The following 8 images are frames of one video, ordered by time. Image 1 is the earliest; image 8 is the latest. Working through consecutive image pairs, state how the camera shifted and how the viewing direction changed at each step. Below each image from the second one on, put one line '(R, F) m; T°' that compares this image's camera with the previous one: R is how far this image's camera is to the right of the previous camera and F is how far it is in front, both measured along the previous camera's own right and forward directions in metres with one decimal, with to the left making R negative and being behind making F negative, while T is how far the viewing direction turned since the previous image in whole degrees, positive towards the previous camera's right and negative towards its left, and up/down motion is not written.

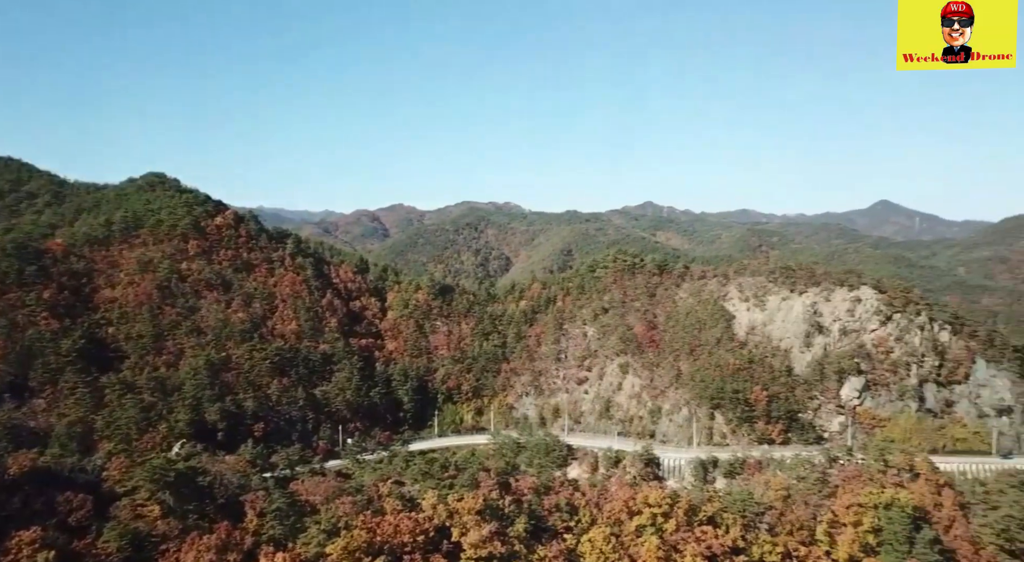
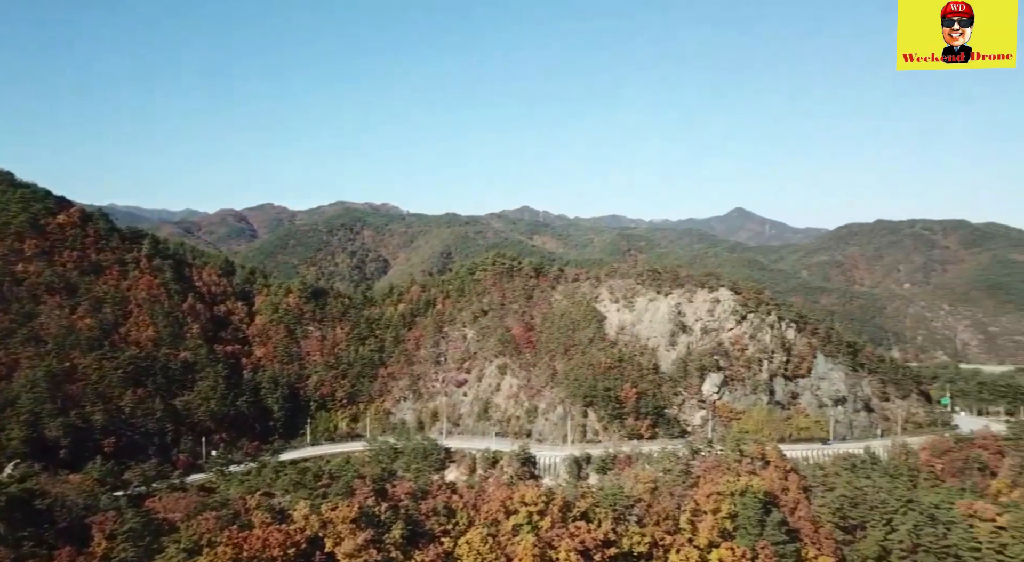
(+1.5, -0.1) m; +9°
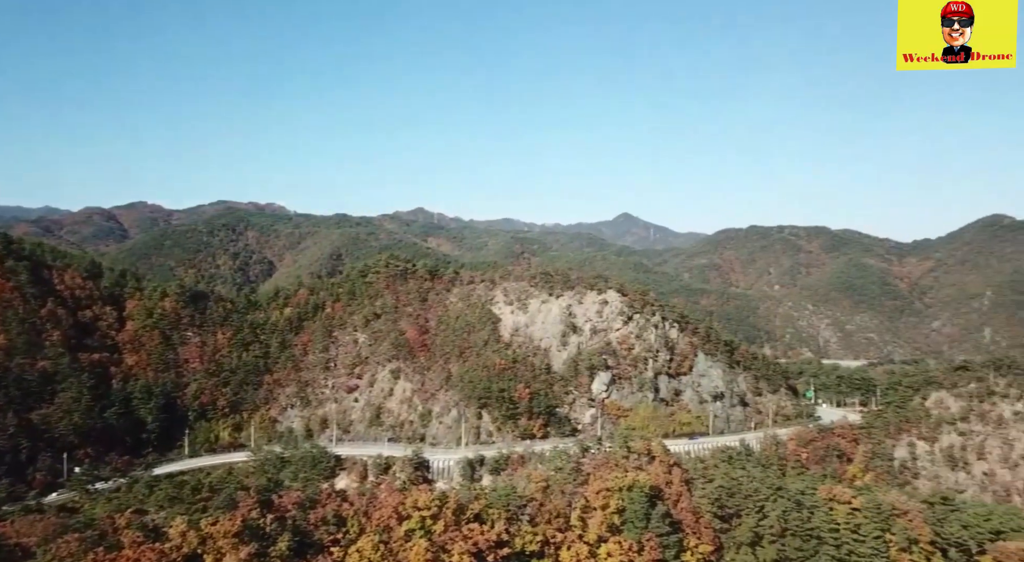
(+1.3, -0.1) m; +8°
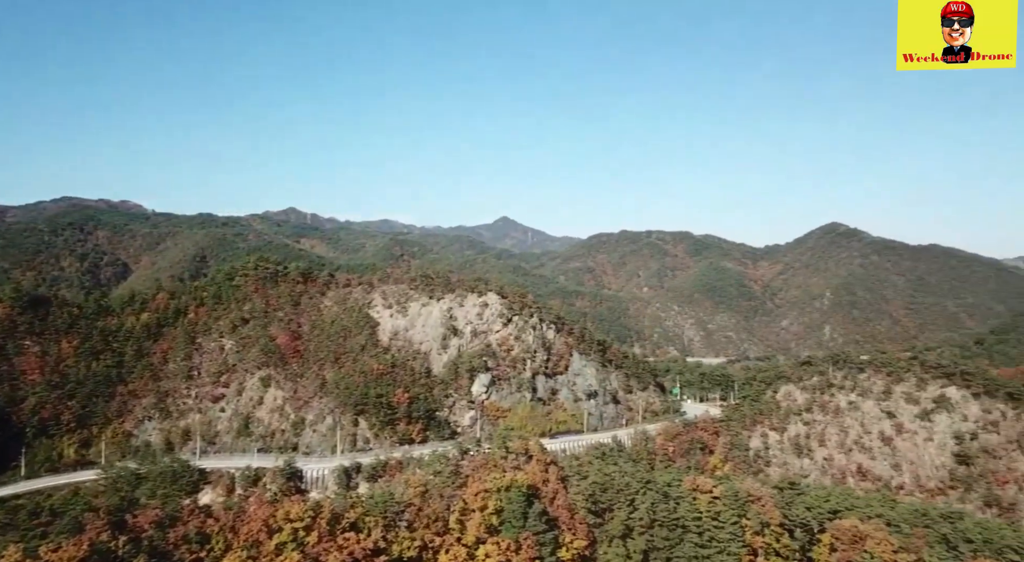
(+1.5, -0.1) m; +9°
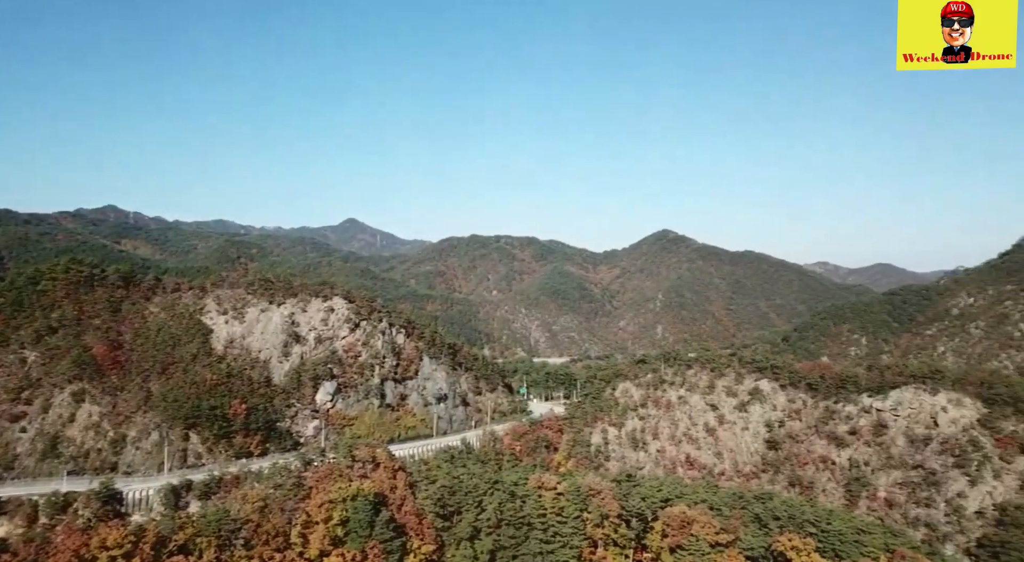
(+1.9, -0.2) m; +11°
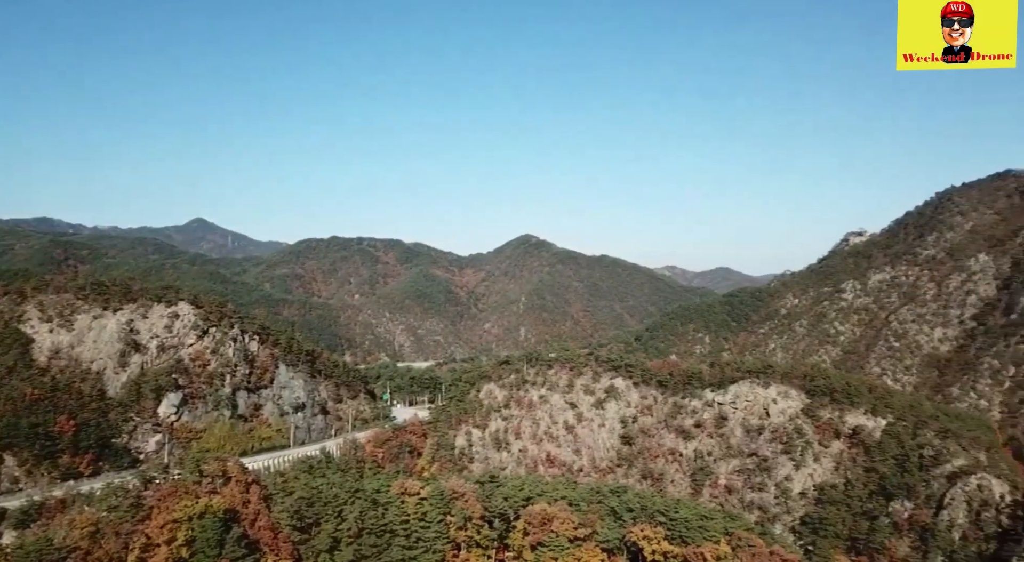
(+1.8, -0.1) m; +10°
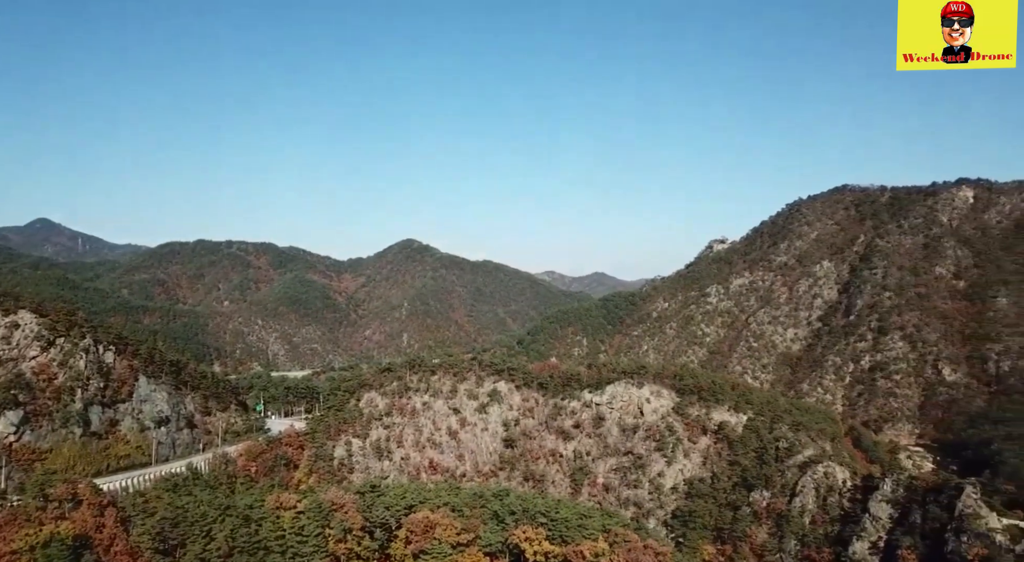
(+1.4, -0.1) m; +8°
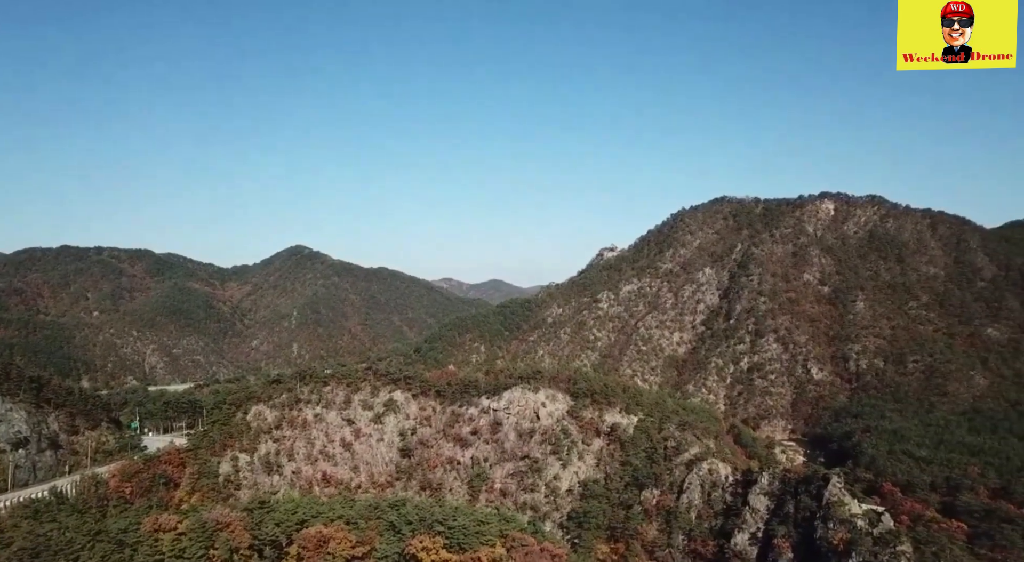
(+1.4, -0.1) m; +7°
